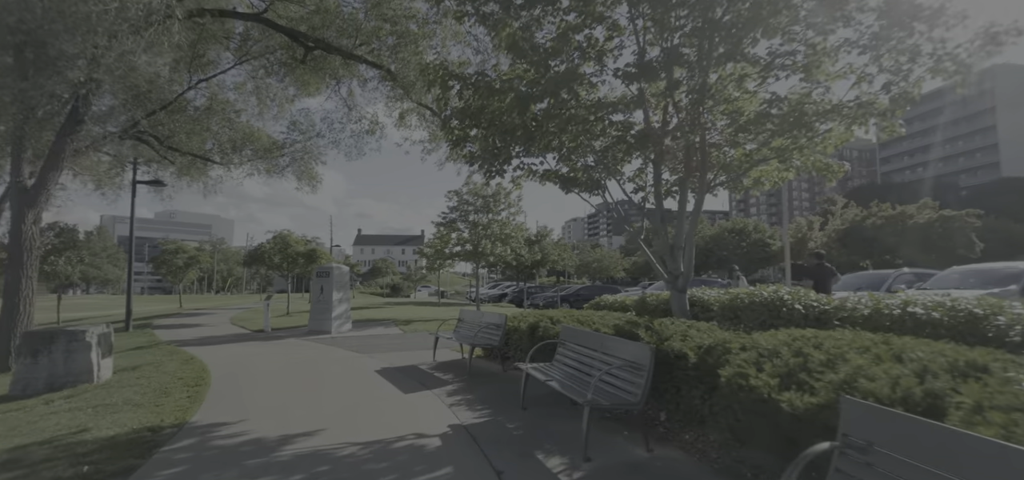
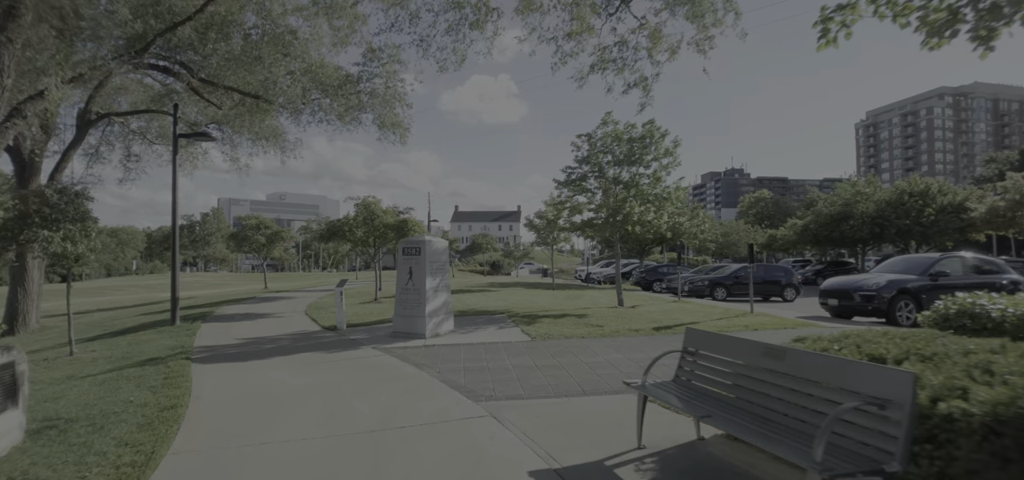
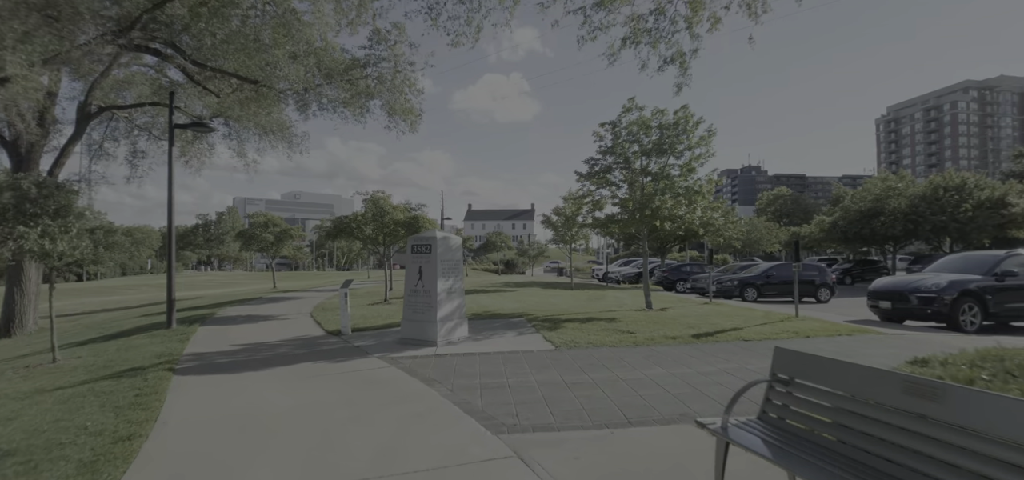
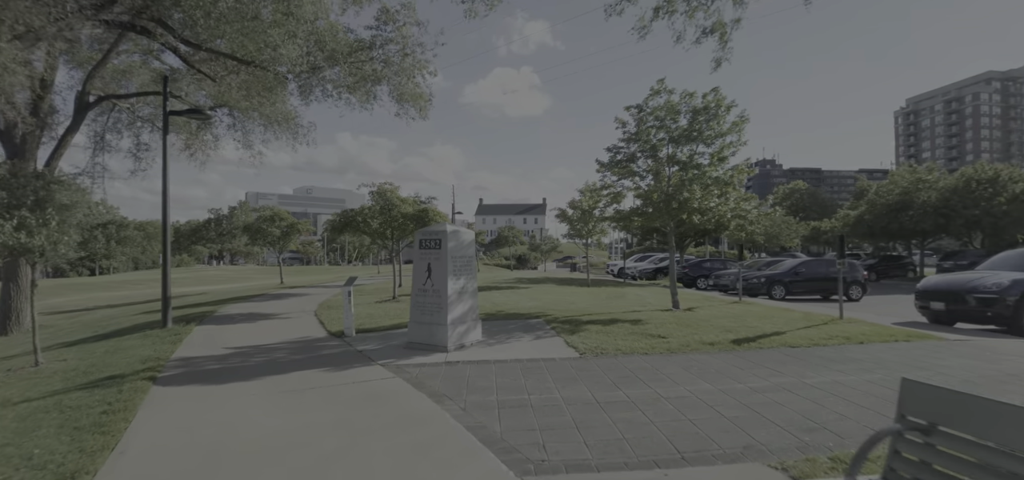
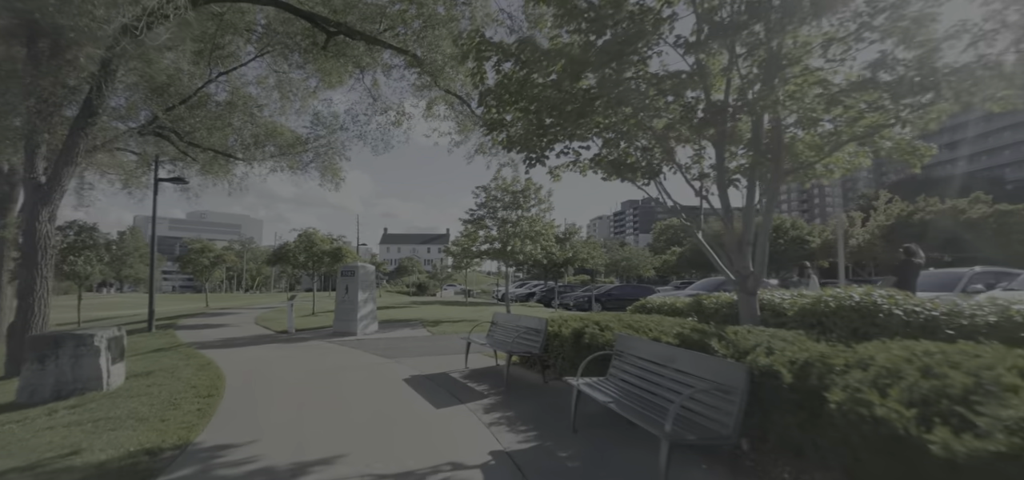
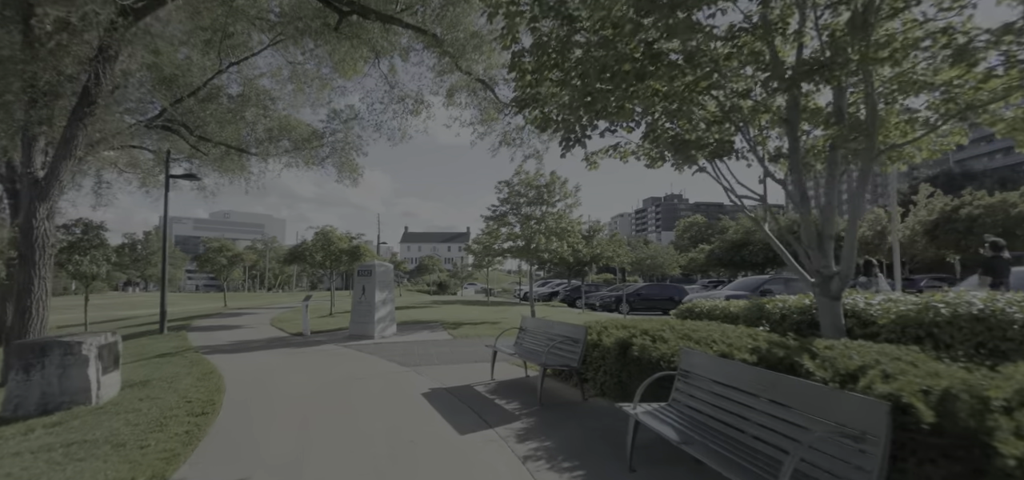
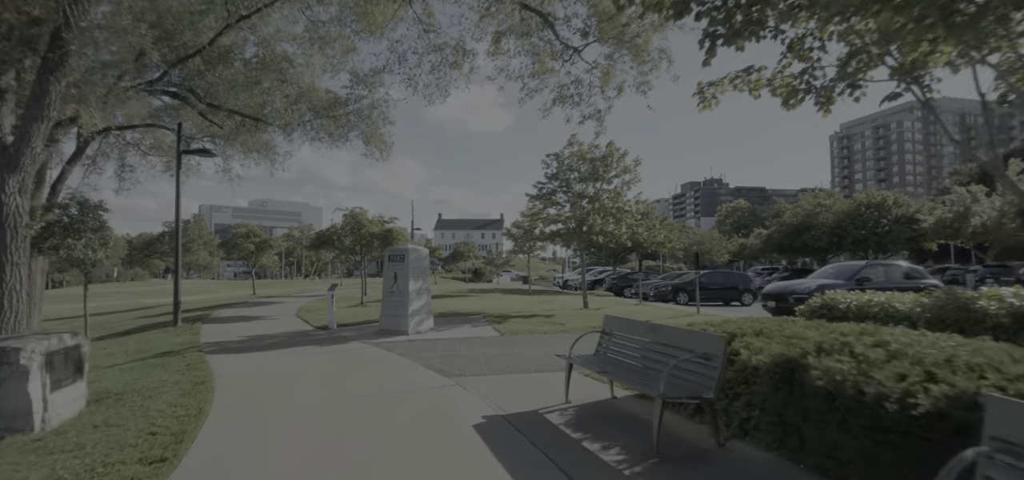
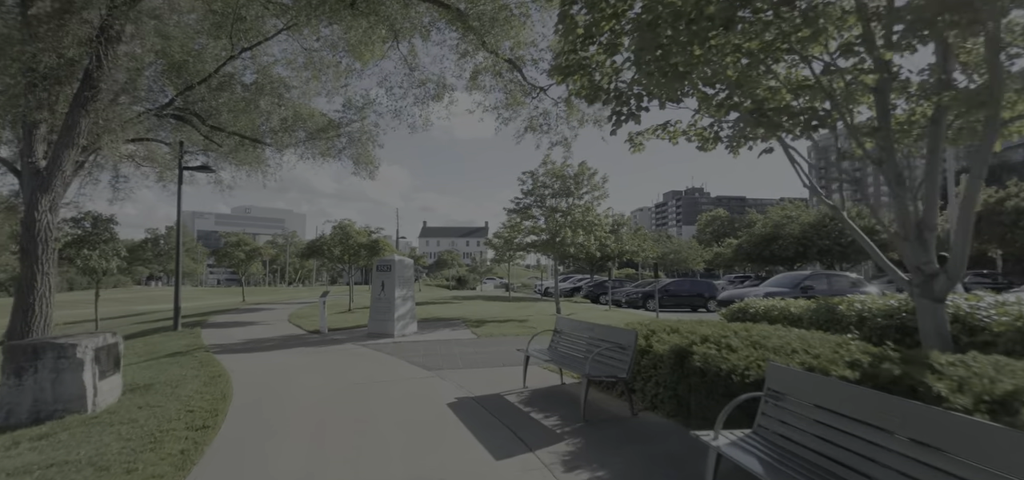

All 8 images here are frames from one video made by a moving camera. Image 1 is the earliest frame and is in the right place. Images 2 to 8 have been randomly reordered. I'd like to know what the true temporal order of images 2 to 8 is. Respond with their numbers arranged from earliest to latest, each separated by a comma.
5, 6, 8, 7, 2, 3, 4
